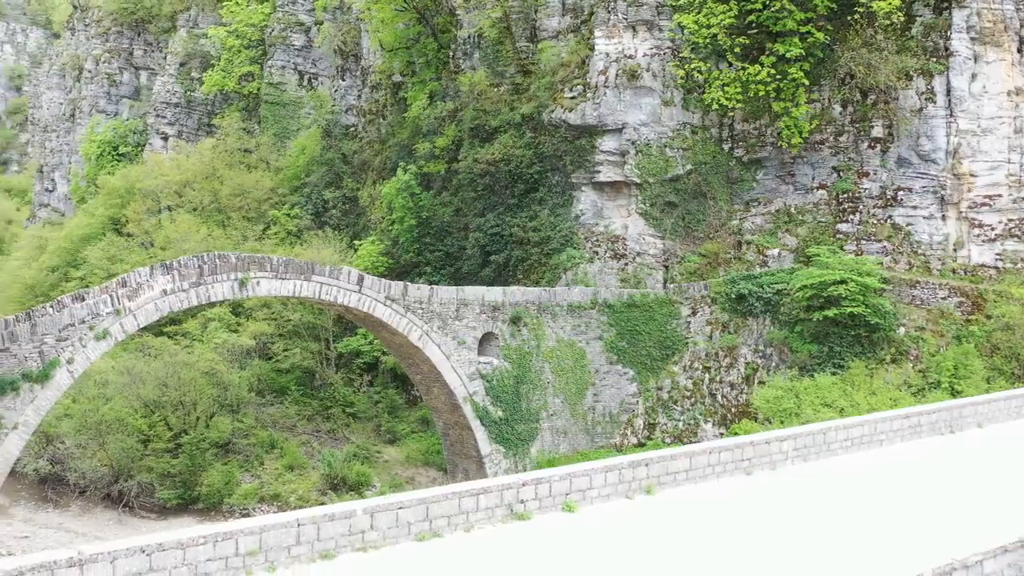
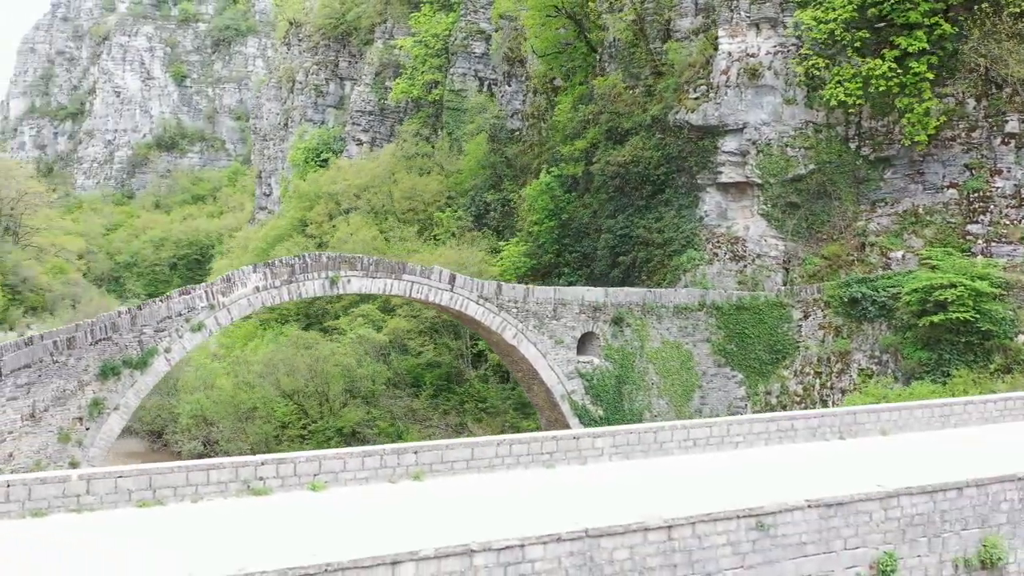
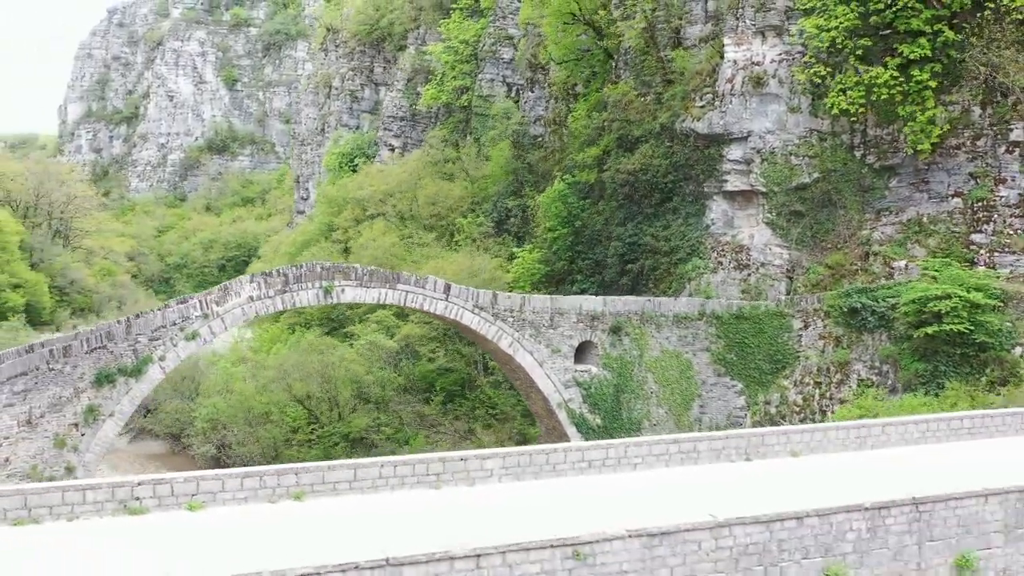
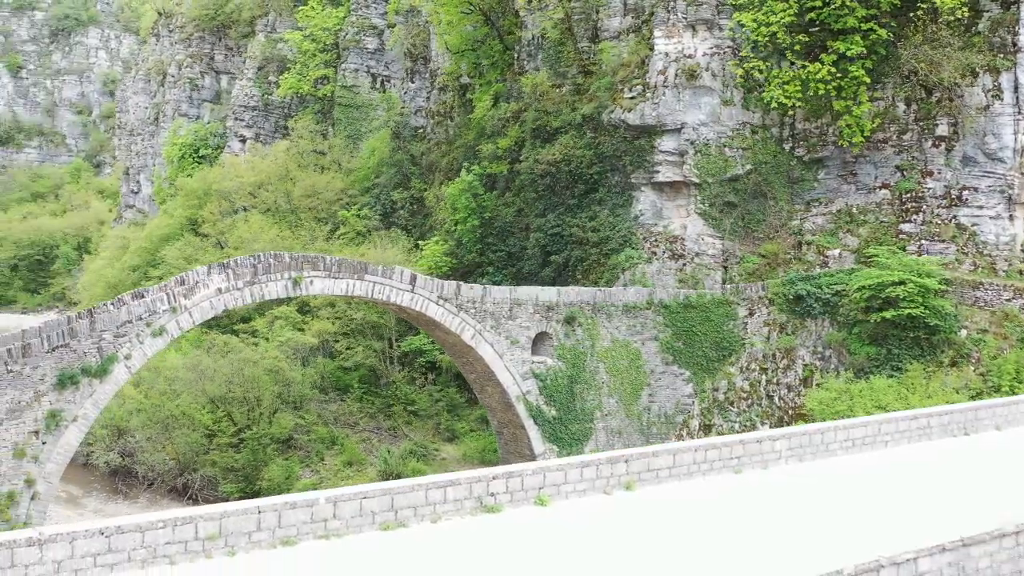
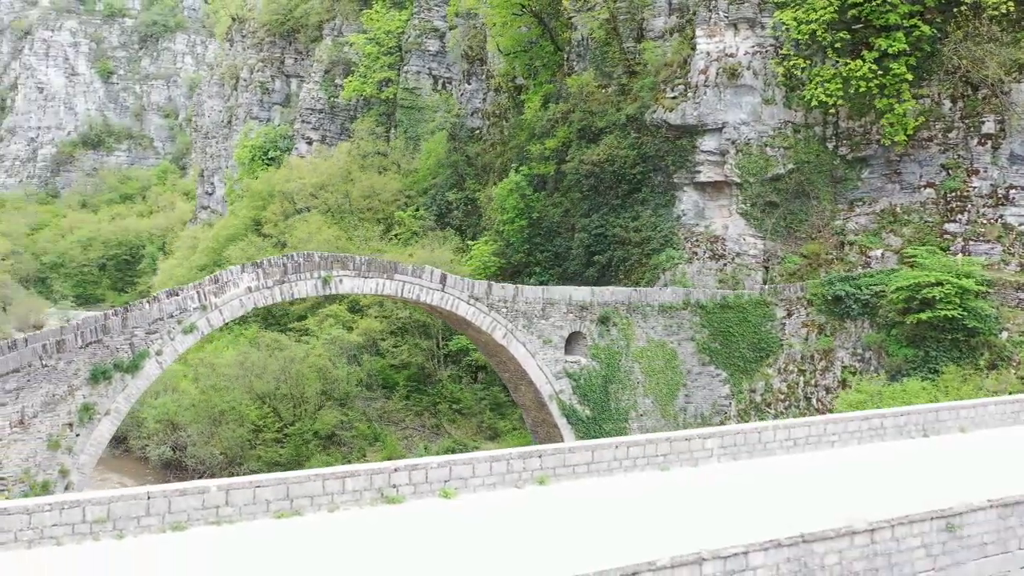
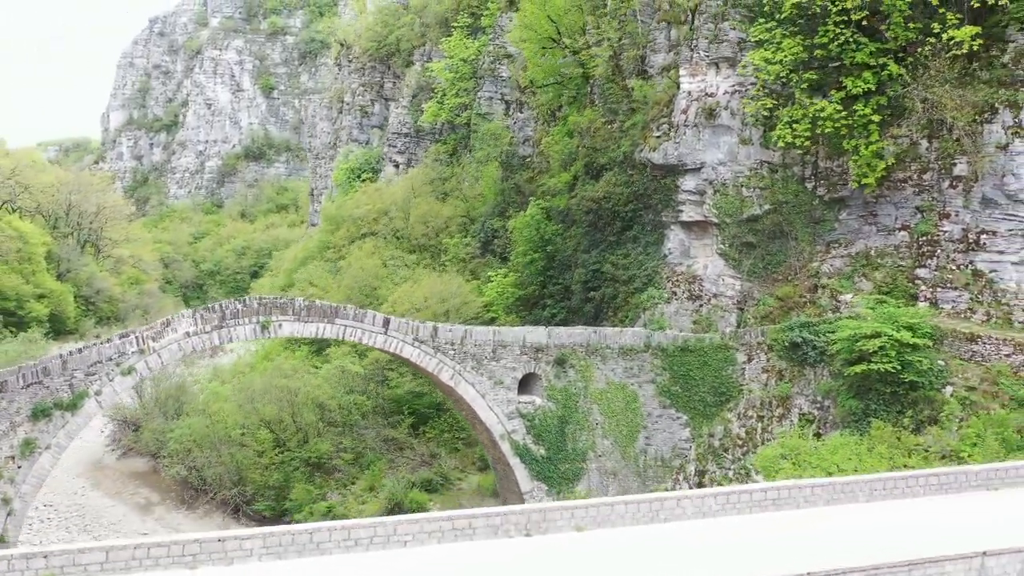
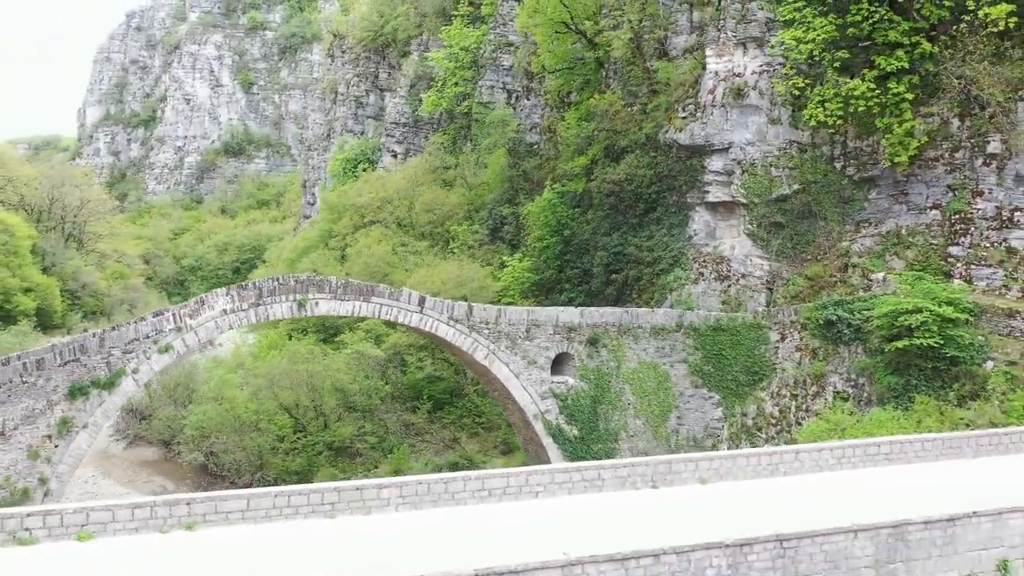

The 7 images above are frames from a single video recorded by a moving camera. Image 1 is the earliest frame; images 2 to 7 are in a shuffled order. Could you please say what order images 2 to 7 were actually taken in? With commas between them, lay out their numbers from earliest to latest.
4, 5, 2, 3, 7, 6
